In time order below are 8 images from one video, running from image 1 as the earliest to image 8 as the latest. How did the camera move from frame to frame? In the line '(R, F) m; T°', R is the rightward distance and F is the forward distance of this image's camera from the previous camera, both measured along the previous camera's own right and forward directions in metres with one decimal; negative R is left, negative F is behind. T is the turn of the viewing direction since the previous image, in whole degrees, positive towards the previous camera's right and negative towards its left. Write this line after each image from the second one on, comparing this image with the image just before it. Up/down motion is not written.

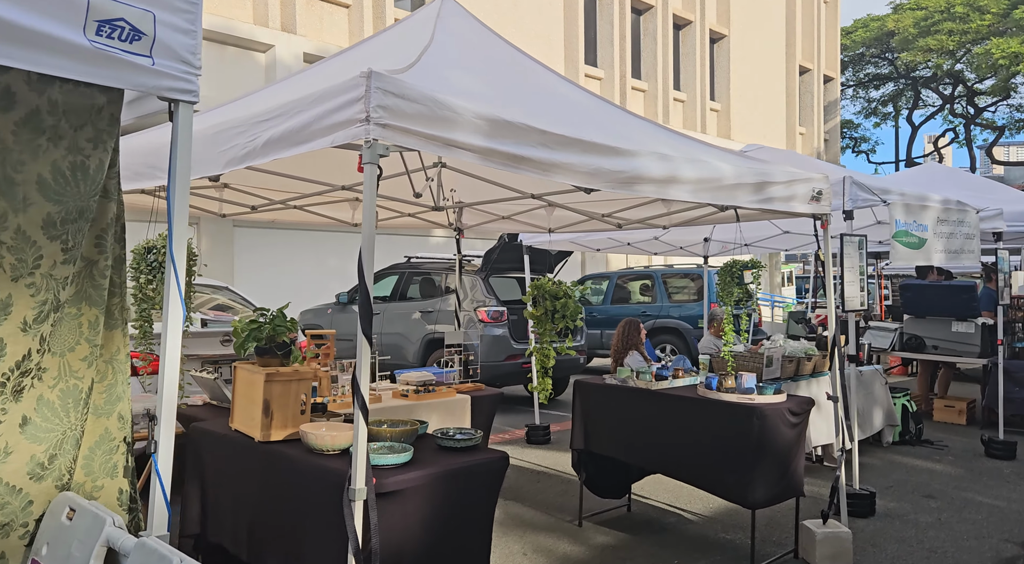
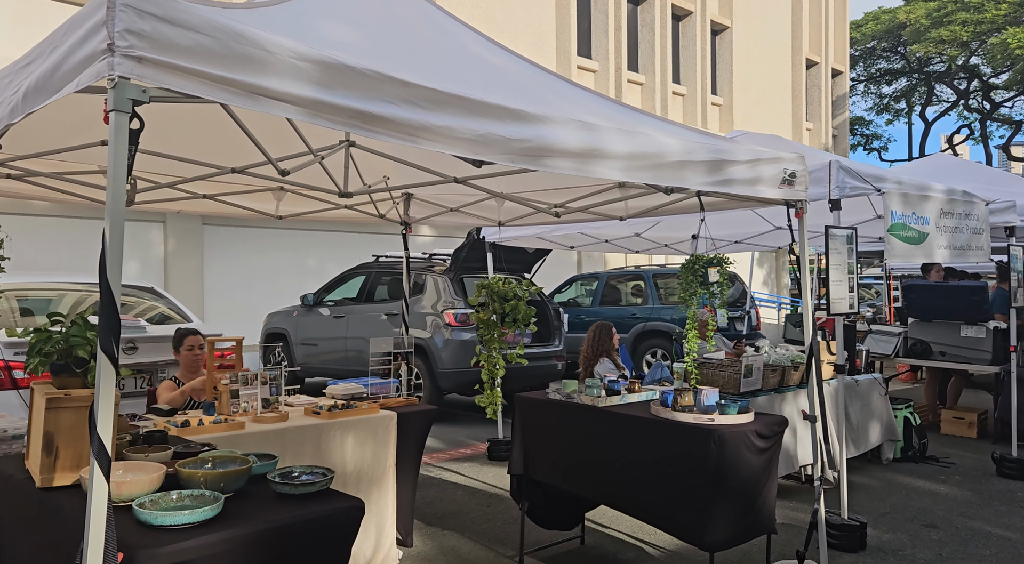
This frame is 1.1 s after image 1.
(+0.4, +0.7) m; -1°
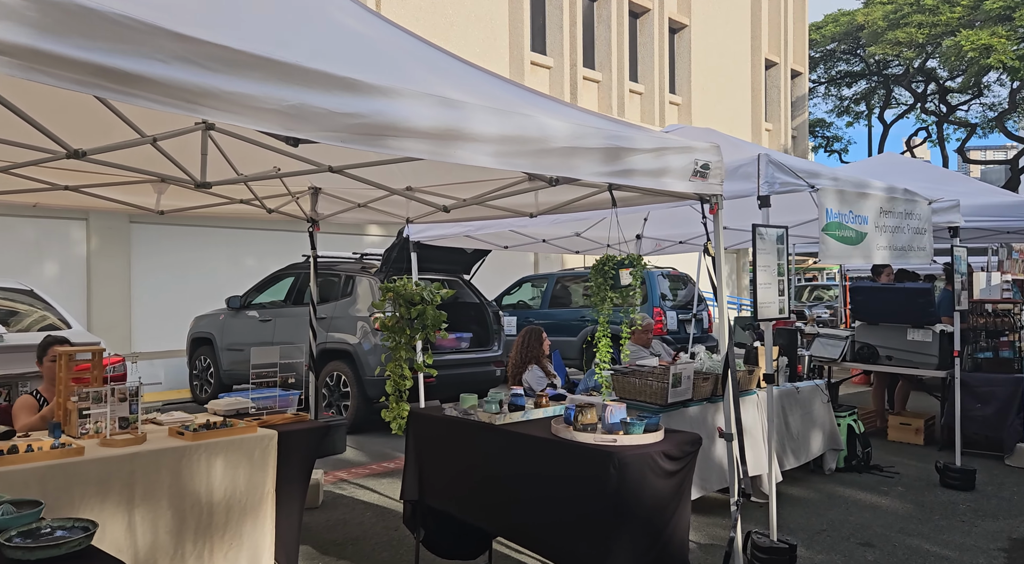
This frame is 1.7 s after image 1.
(+0.3, +0.4) m; +2°
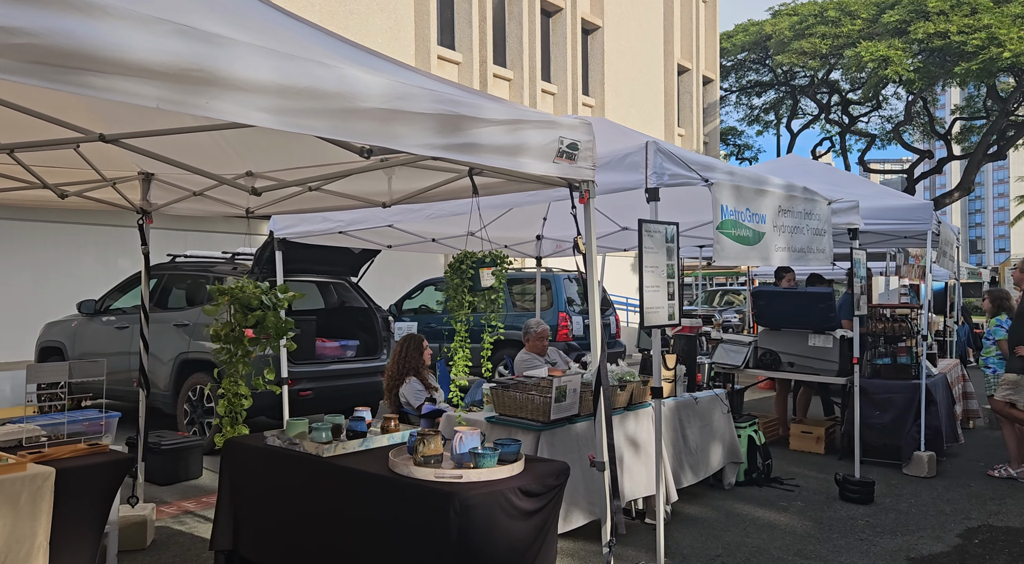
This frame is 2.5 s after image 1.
(+0.3, +0.6) m; +5°
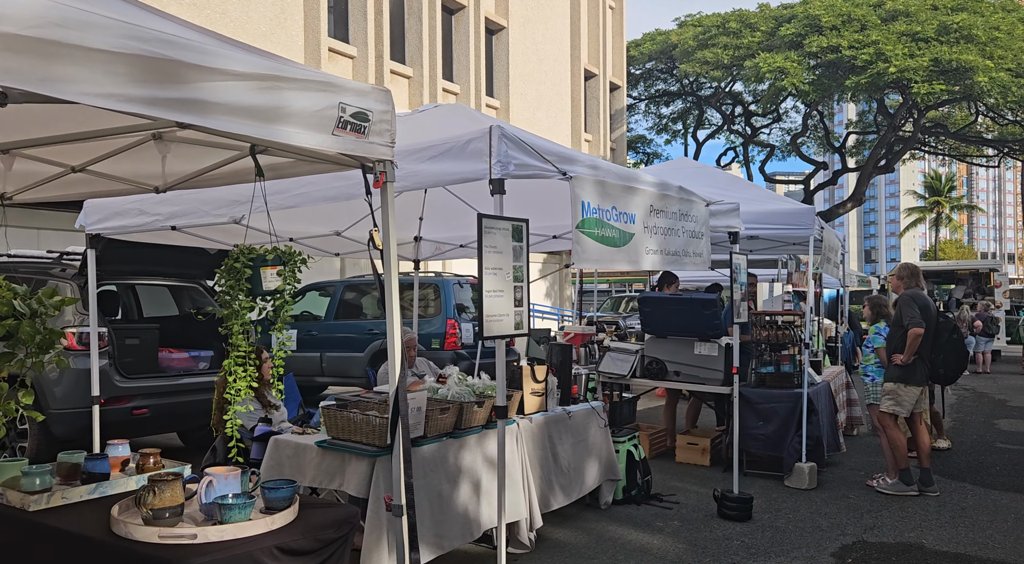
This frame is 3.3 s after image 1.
(+0.4, +0.5) m; +6°
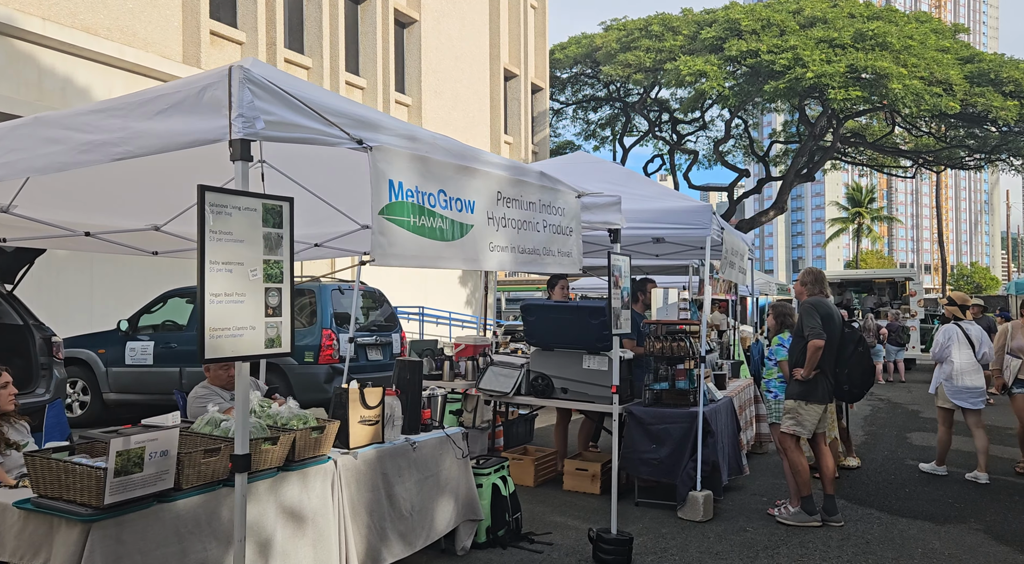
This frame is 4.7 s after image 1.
(+0.6, +1.0) m; +4°
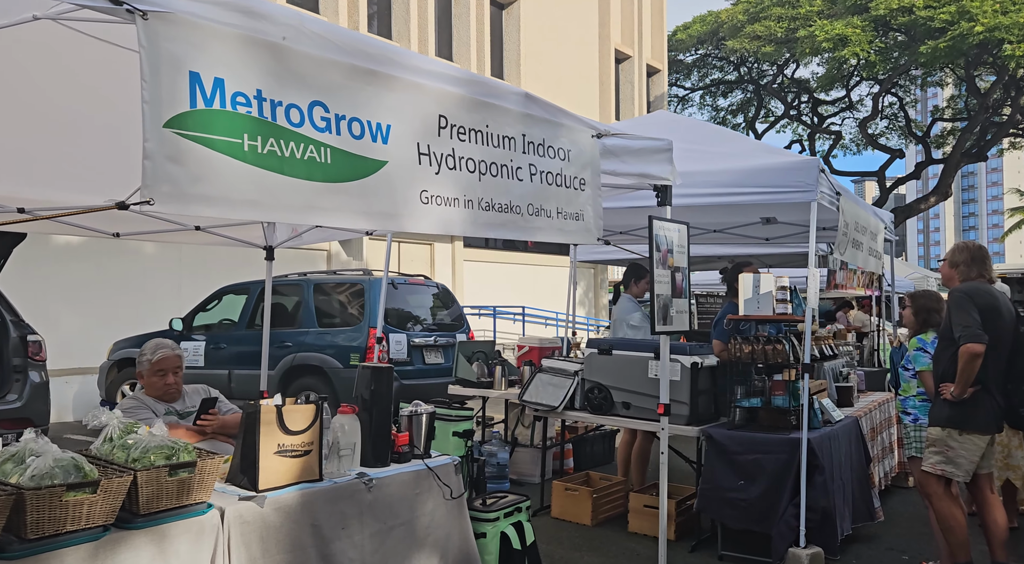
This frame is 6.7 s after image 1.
(+0.7, +1.6) m; -10°
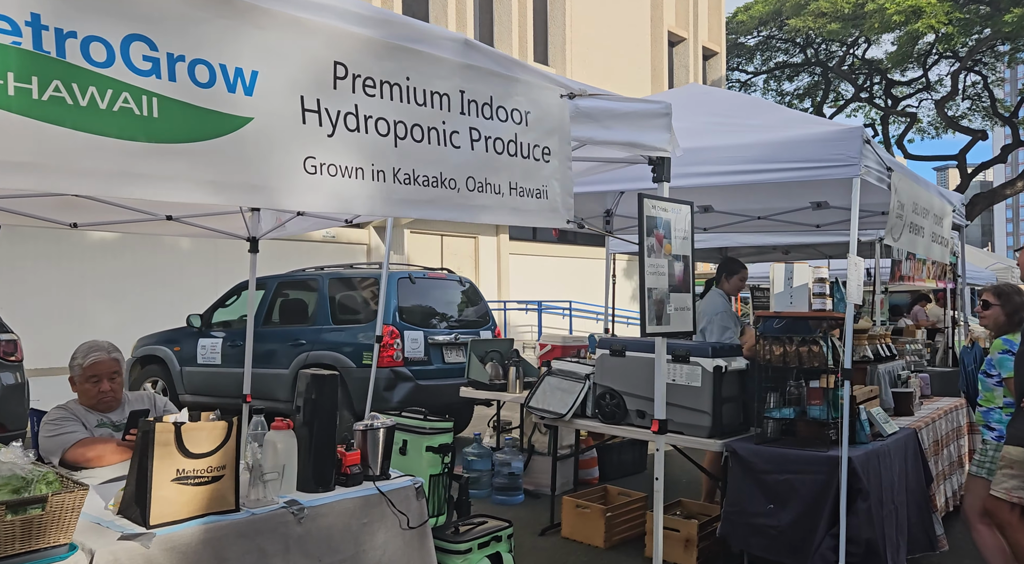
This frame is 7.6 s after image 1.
(+0.4, +0.7) m; -5°
